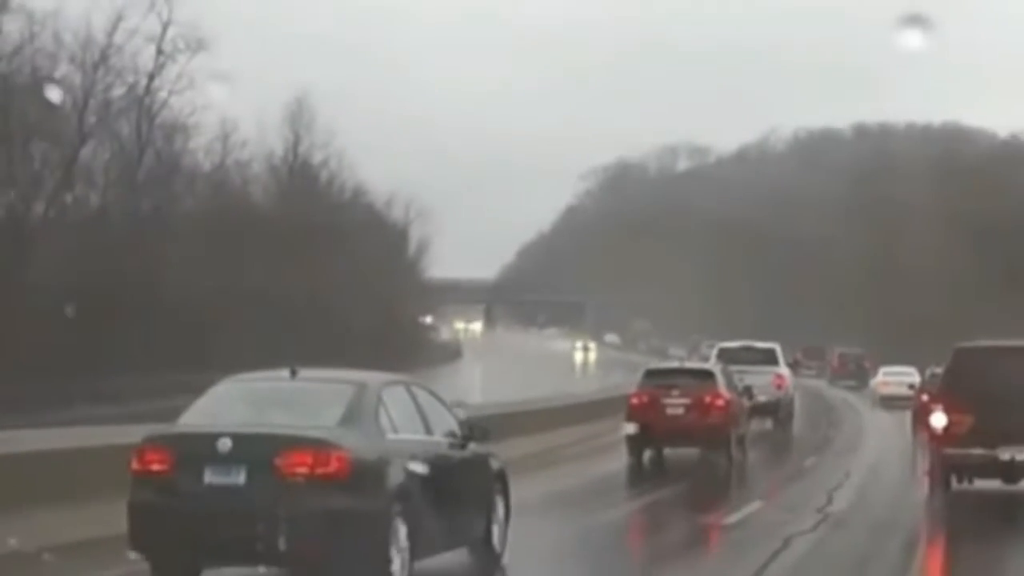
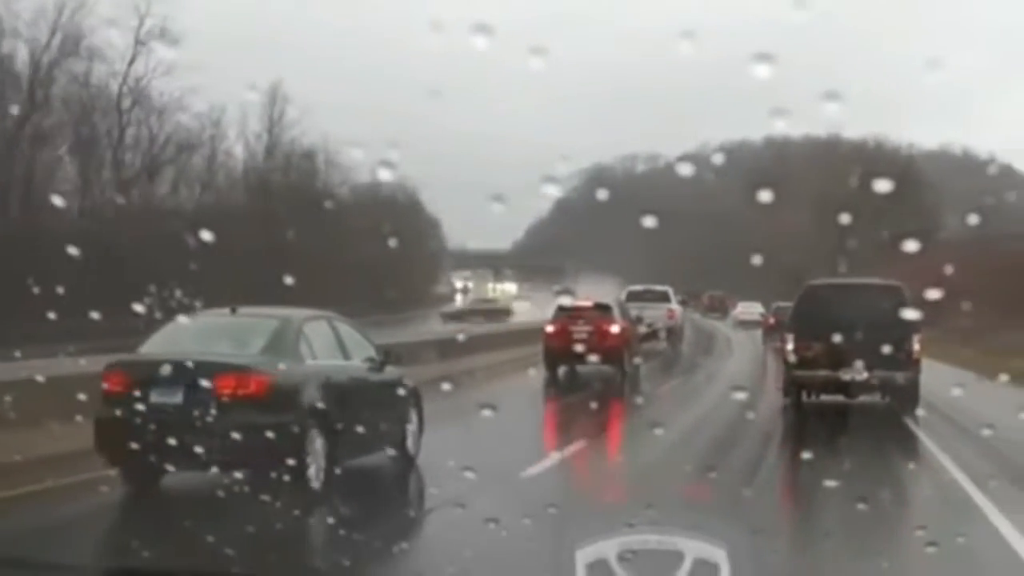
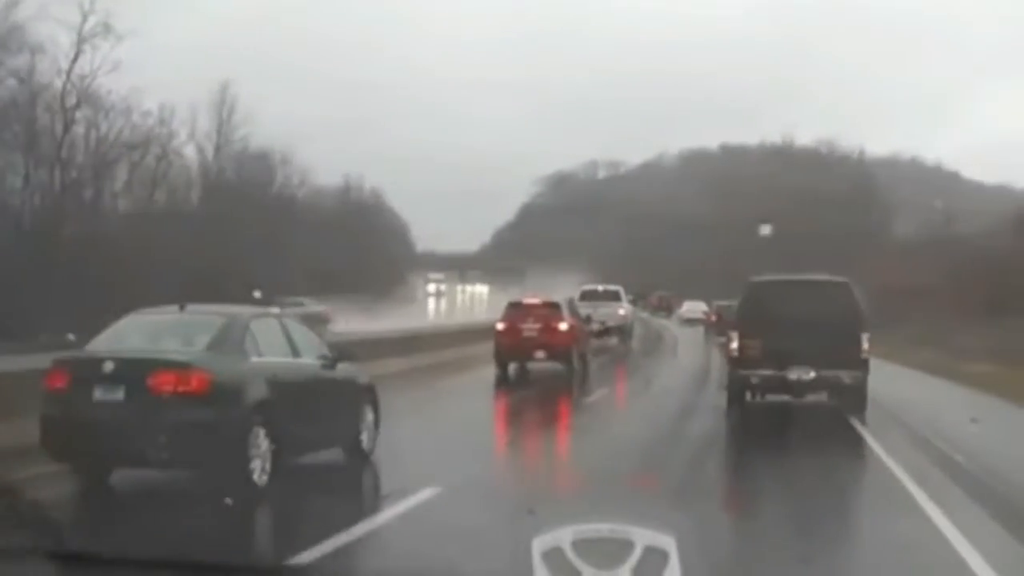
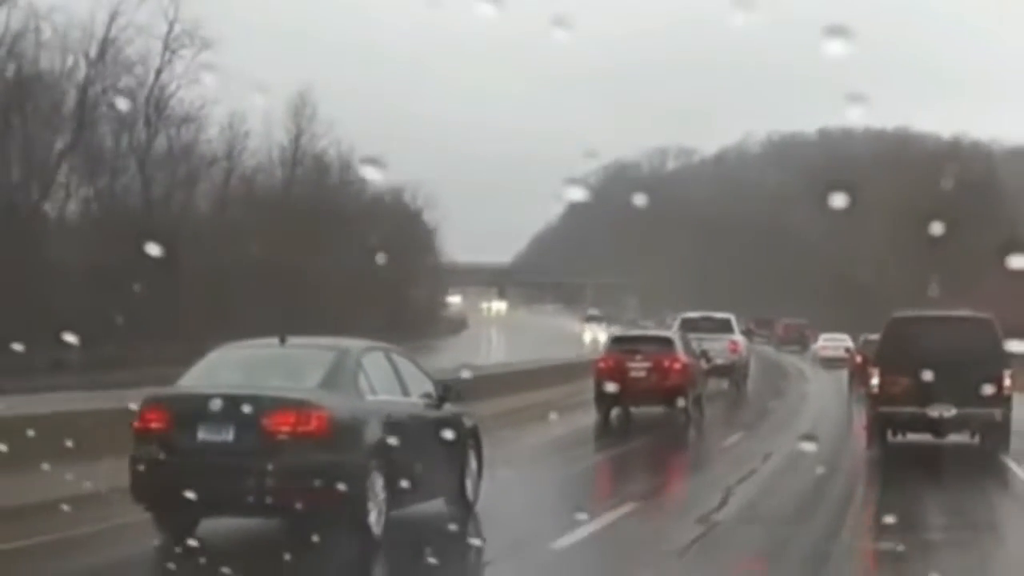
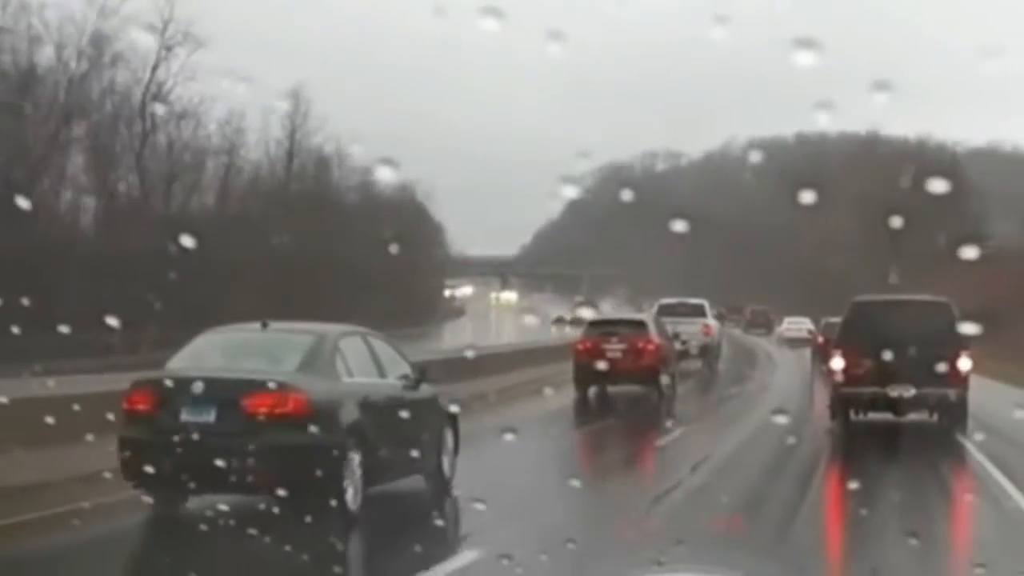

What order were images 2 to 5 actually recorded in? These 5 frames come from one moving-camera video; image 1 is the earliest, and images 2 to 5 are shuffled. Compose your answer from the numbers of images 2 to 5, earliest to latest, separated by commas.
4, 5, 2, 3
